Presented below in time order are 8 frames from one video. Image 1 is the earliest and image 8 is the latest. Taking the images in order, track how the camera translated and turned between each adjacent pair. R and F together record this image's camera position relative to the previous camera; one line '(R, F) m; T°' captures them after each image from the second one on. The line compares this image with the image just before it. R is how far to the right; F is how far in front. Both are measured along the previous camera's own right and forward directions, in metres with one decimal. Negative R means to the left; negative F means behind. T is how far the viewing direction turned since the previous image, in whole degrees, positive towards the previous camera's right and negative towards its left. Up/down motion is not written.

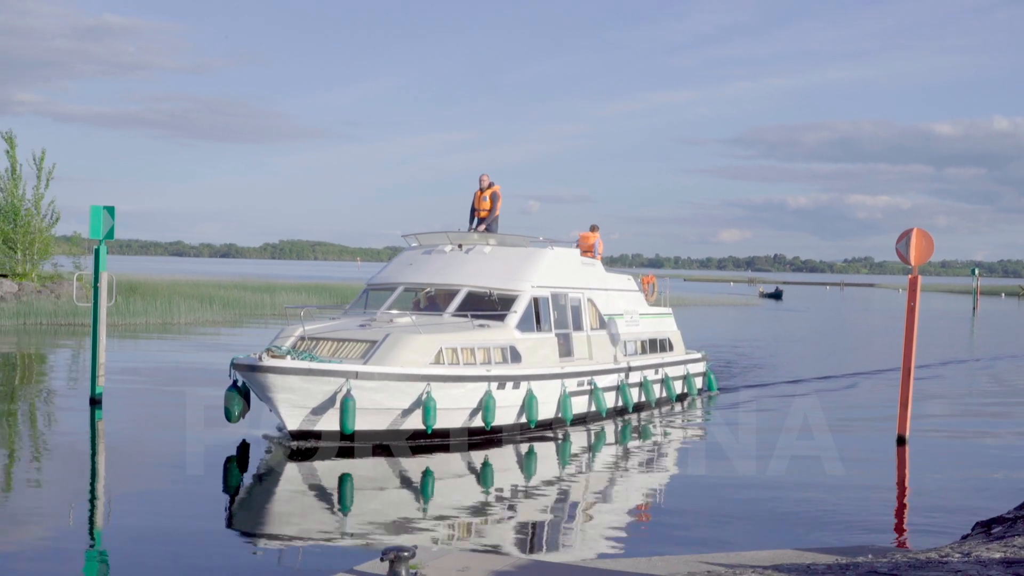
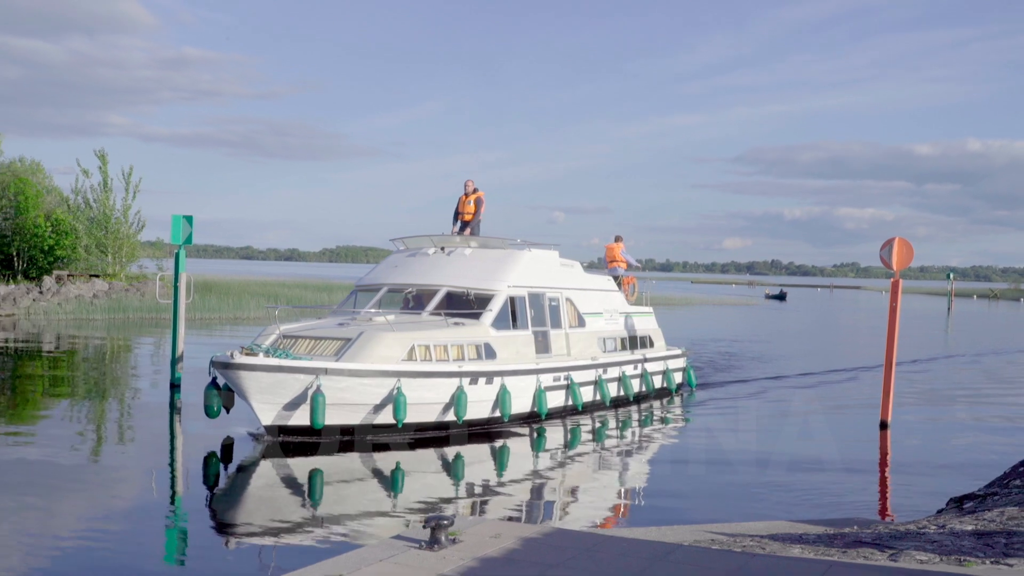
(-0.2, -0.9) m; 0°
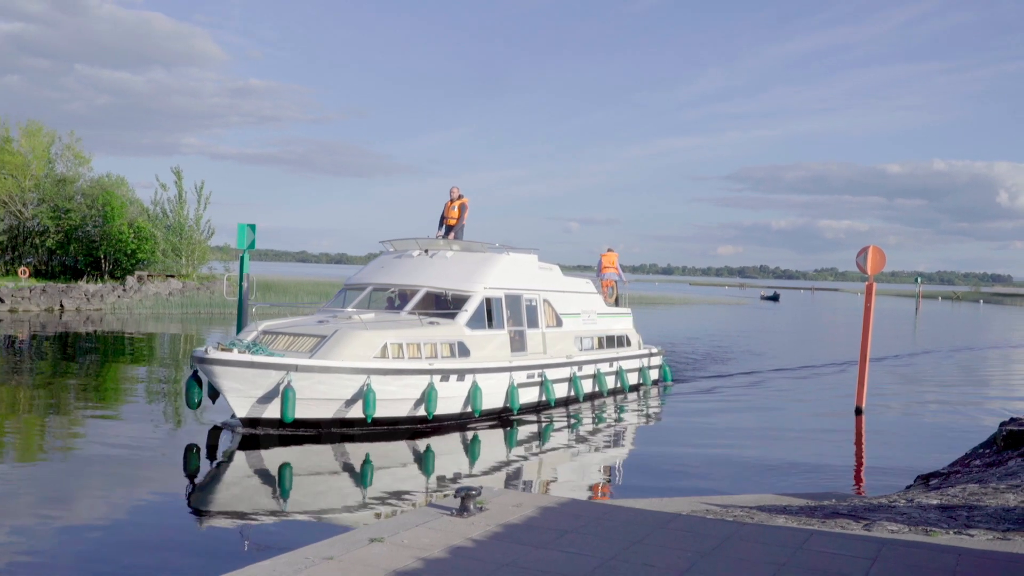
(-0.2, -1.1) m; 0°
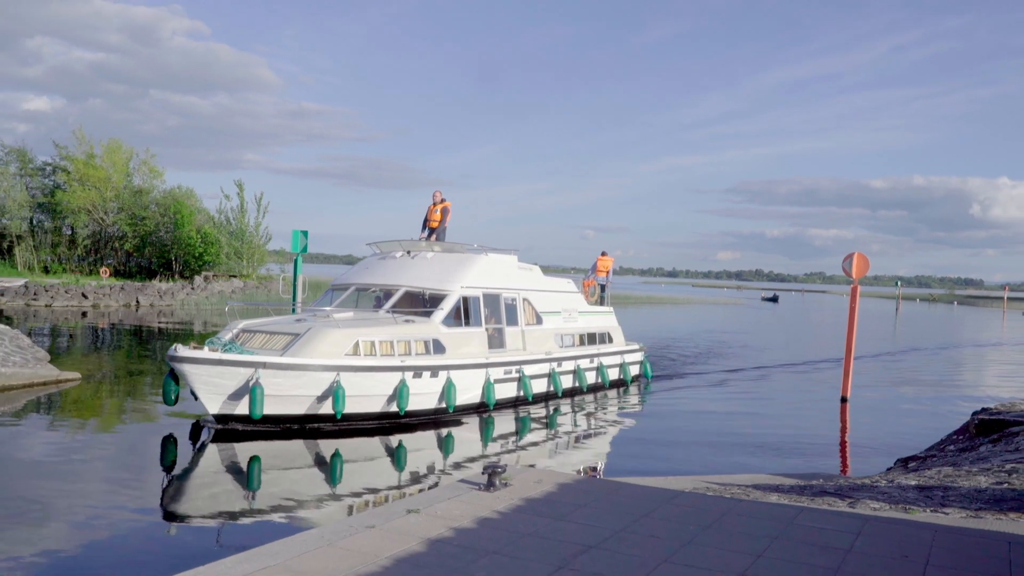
(-0.2, -1.0) m; -1°
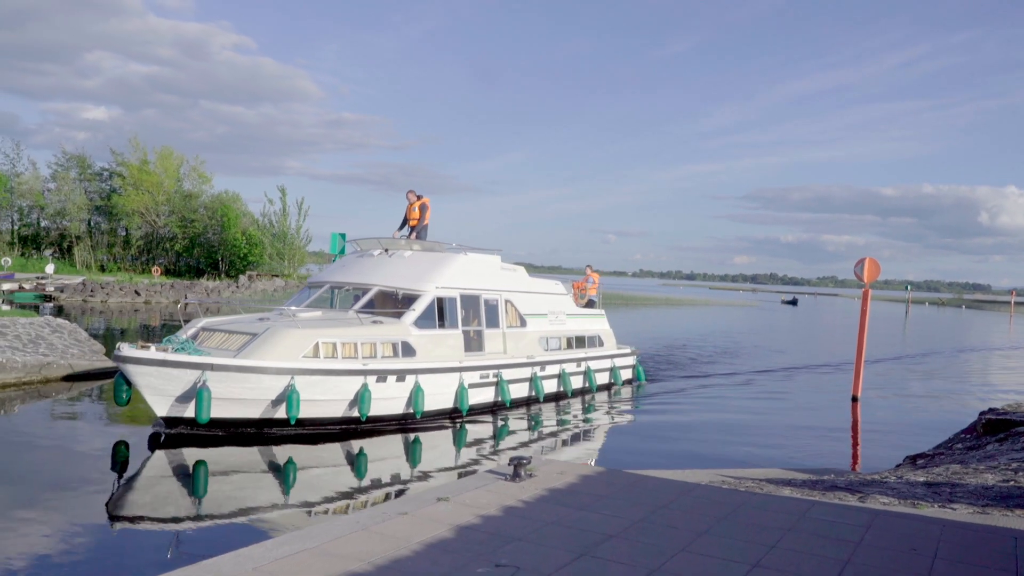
(-0.1, -0.5) m; -1°
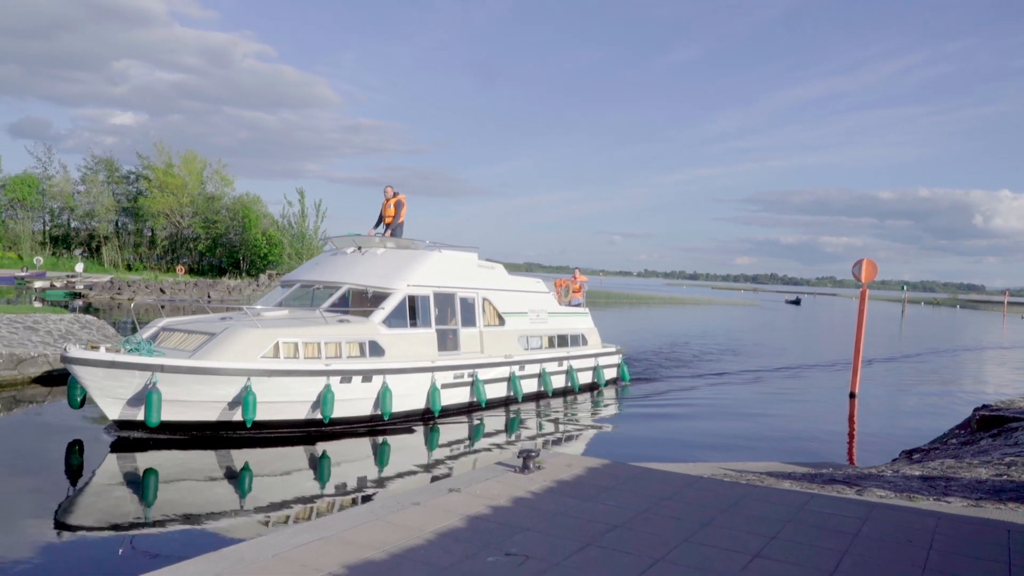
(0.0, -0.4) m; 0°
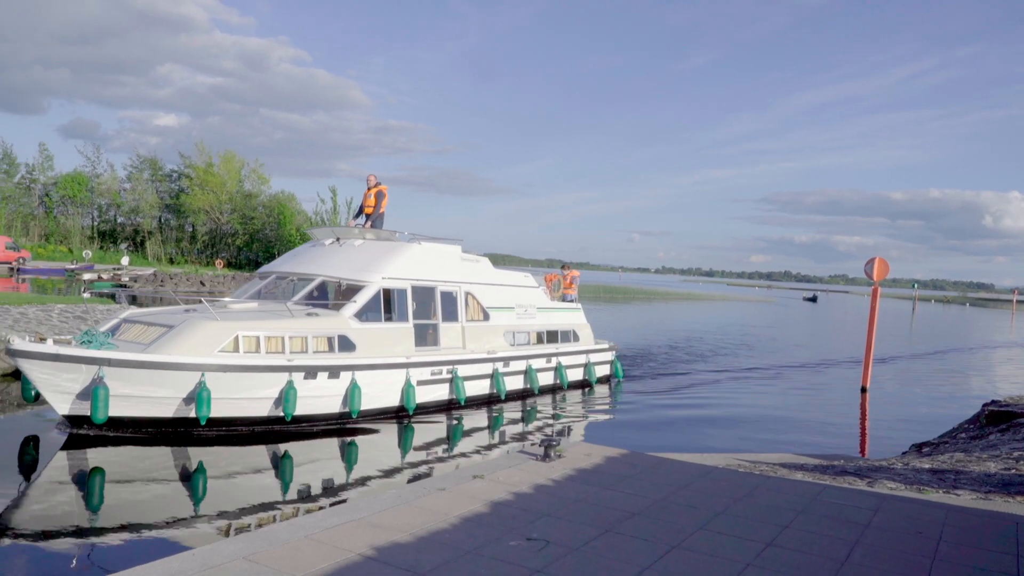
(-0.1, -0.4) m; -1°
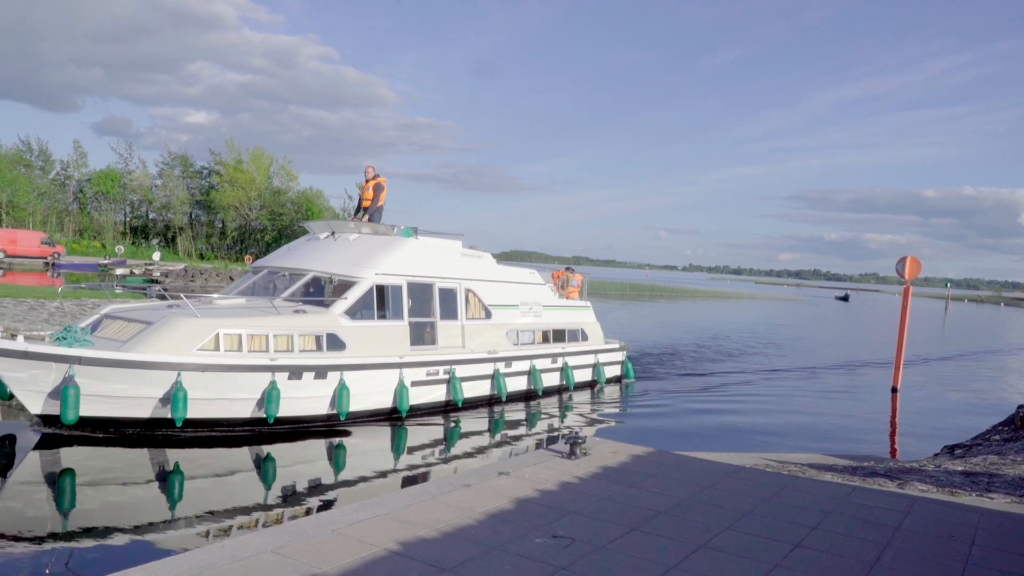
(0.0, 0.0) m; -2°
